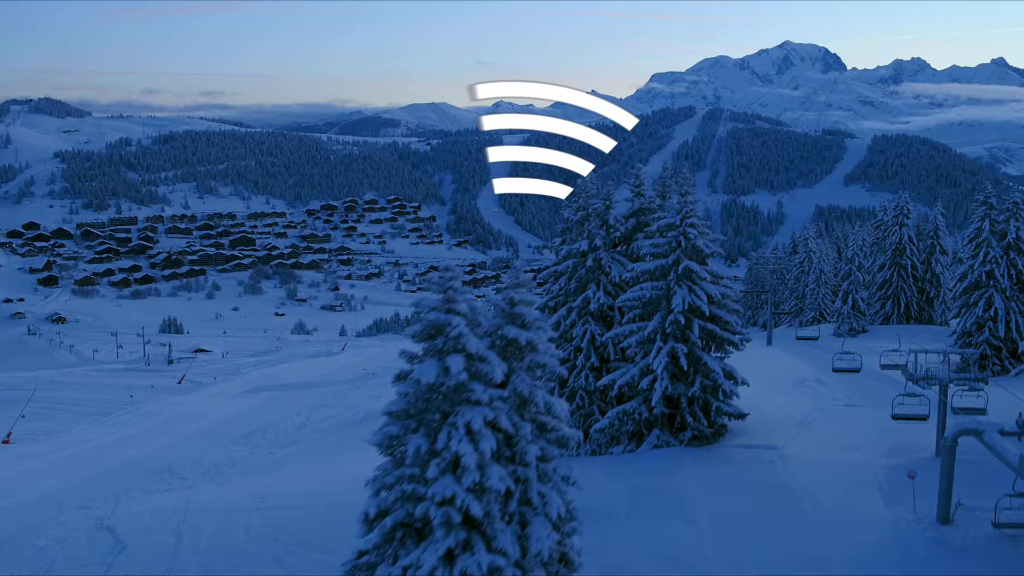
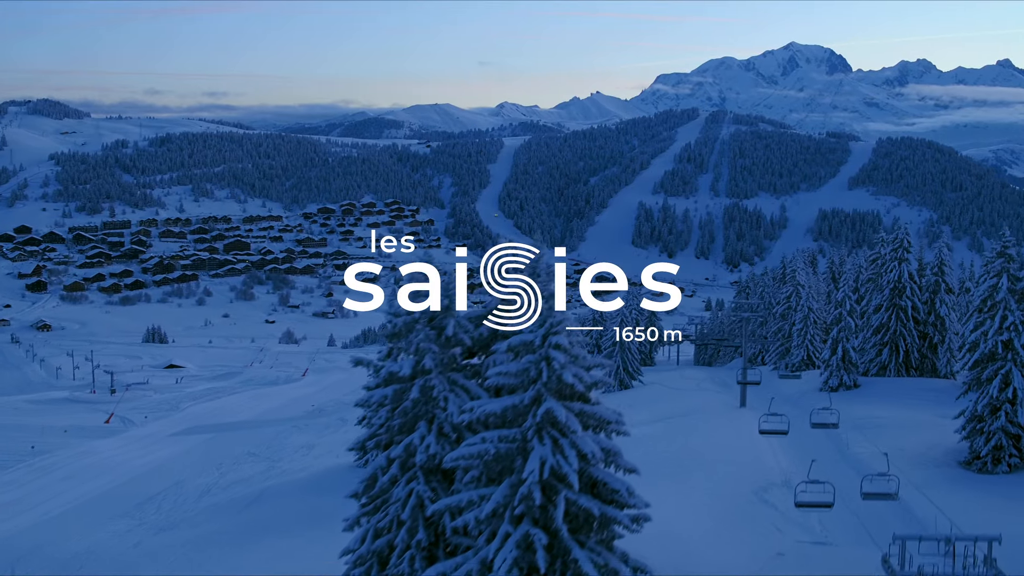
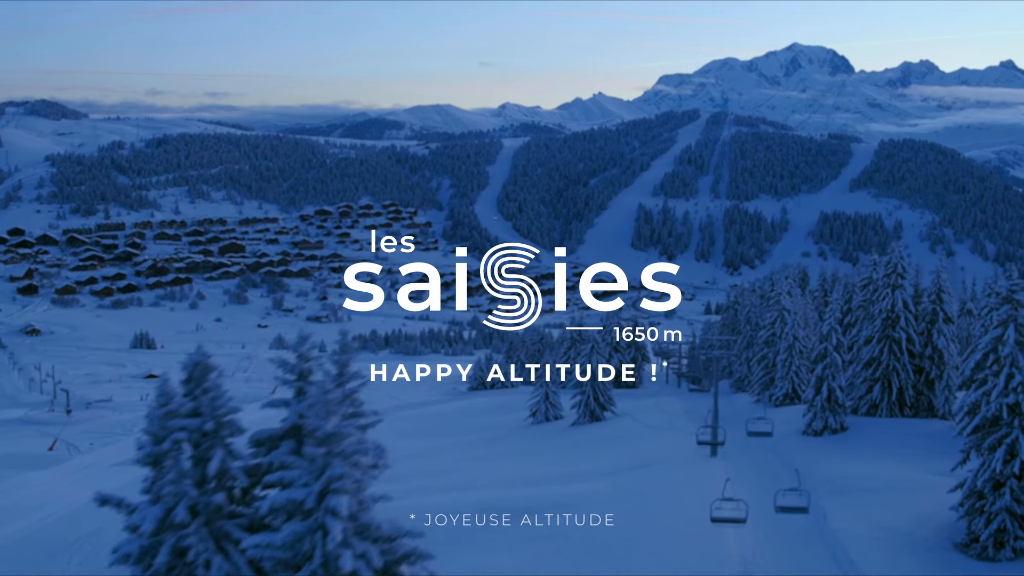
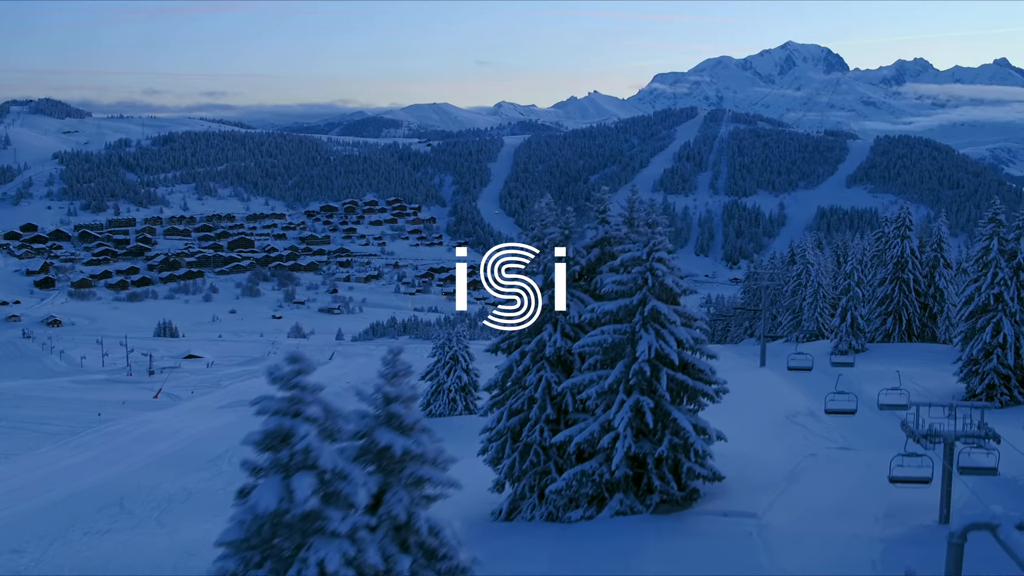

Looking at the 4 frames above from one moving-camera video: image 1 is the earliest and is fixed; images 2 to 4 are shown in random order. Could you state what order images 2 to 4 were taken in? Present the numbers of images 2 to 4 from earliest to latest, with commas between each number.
4, 2, 3
